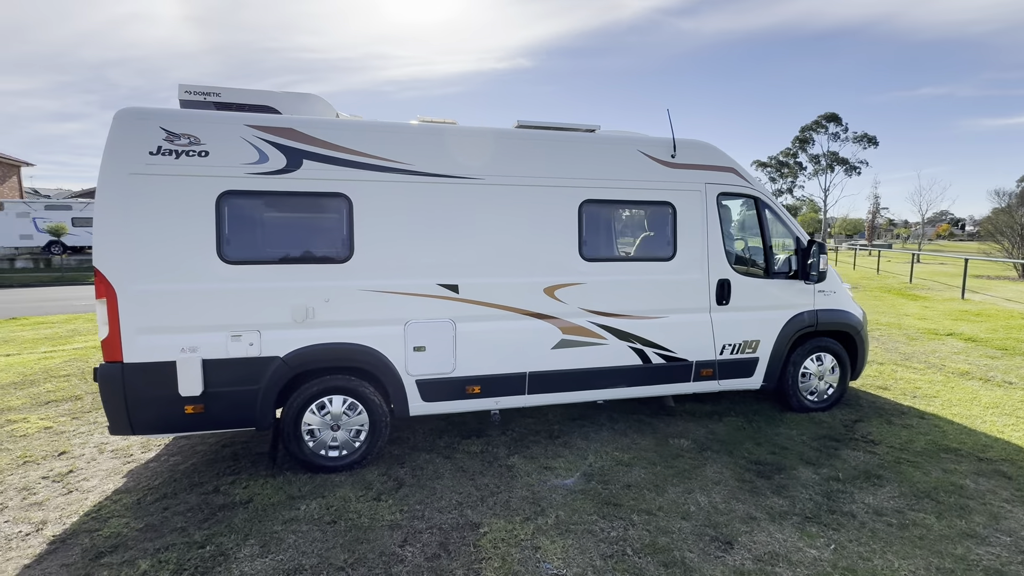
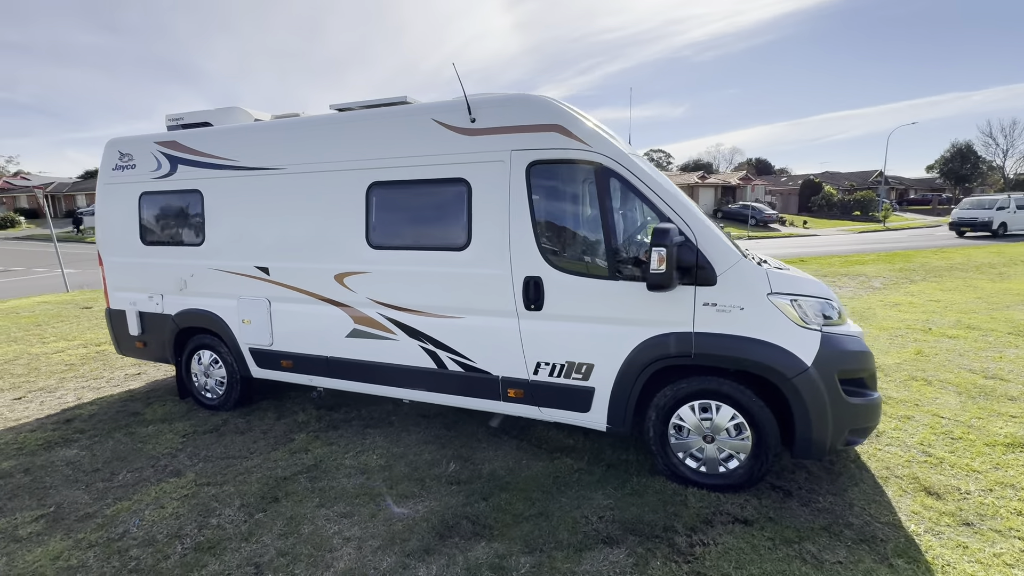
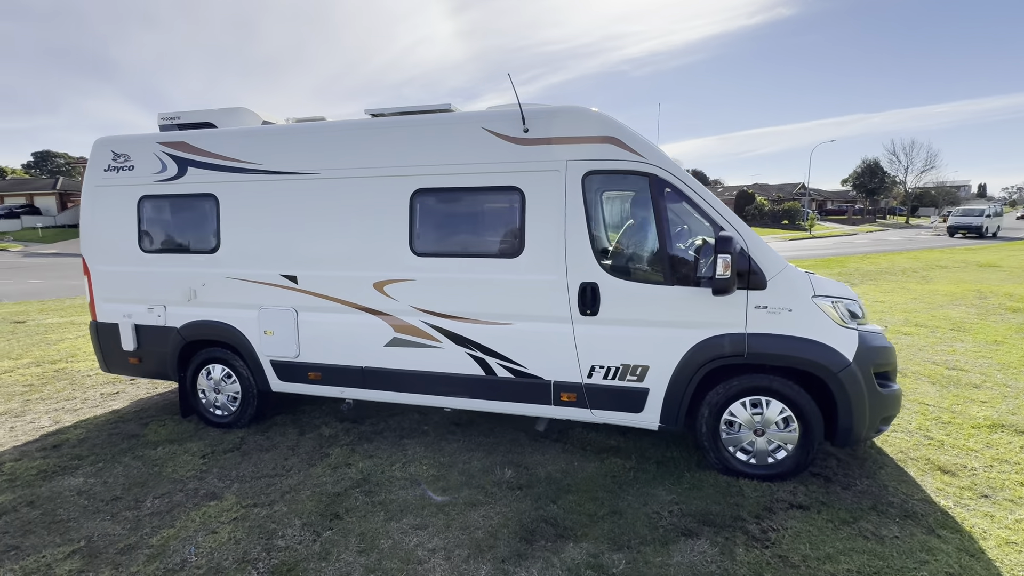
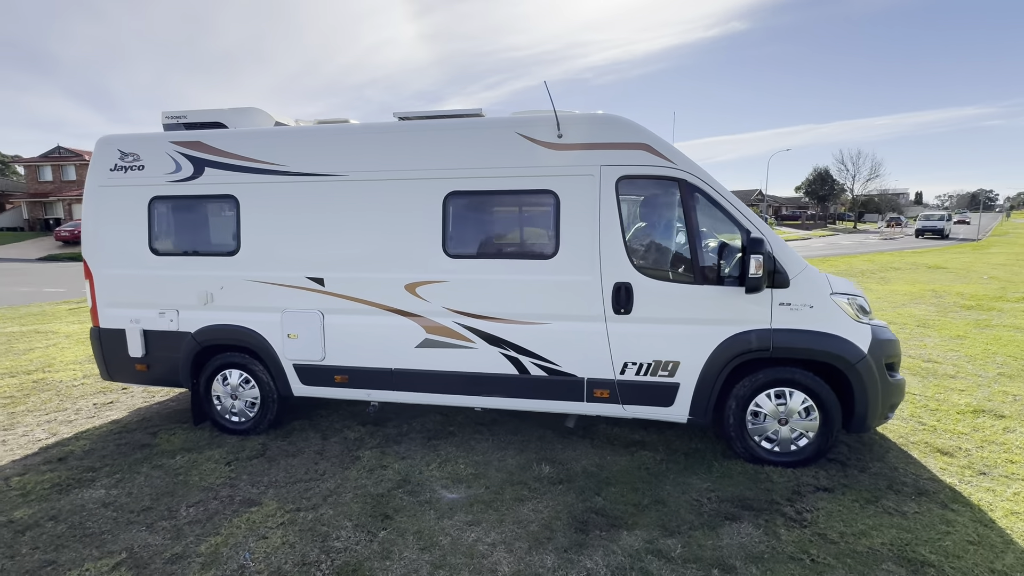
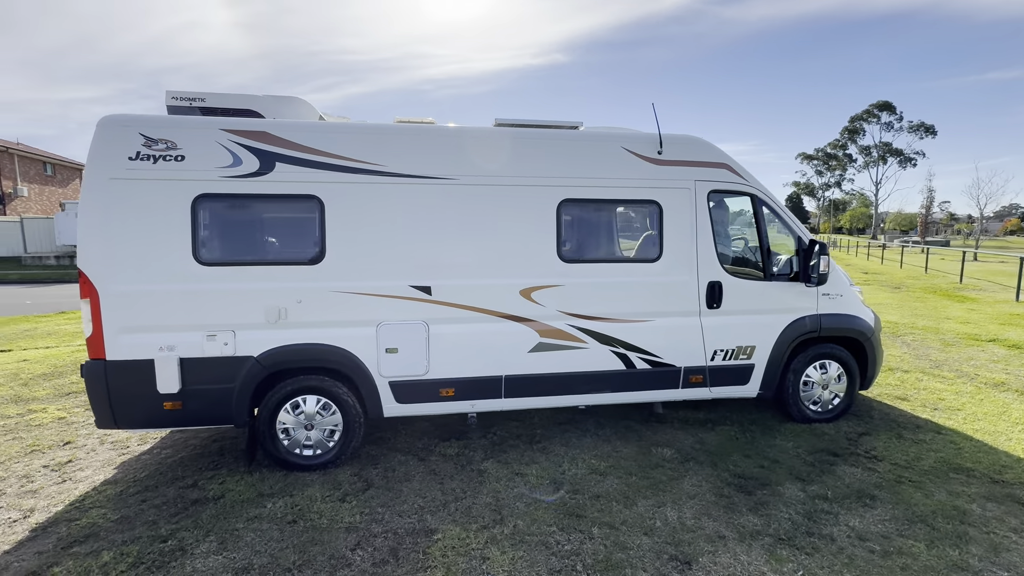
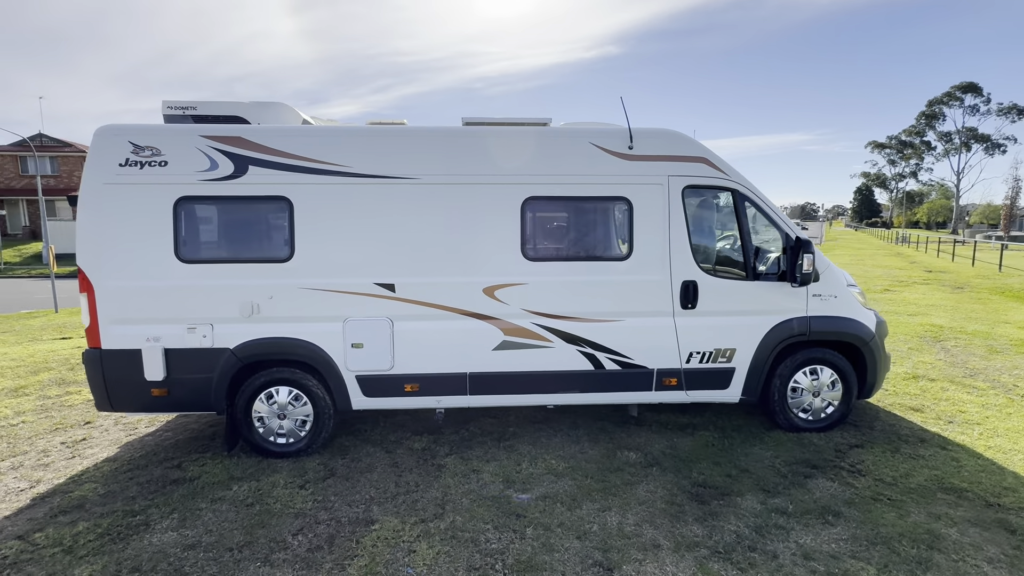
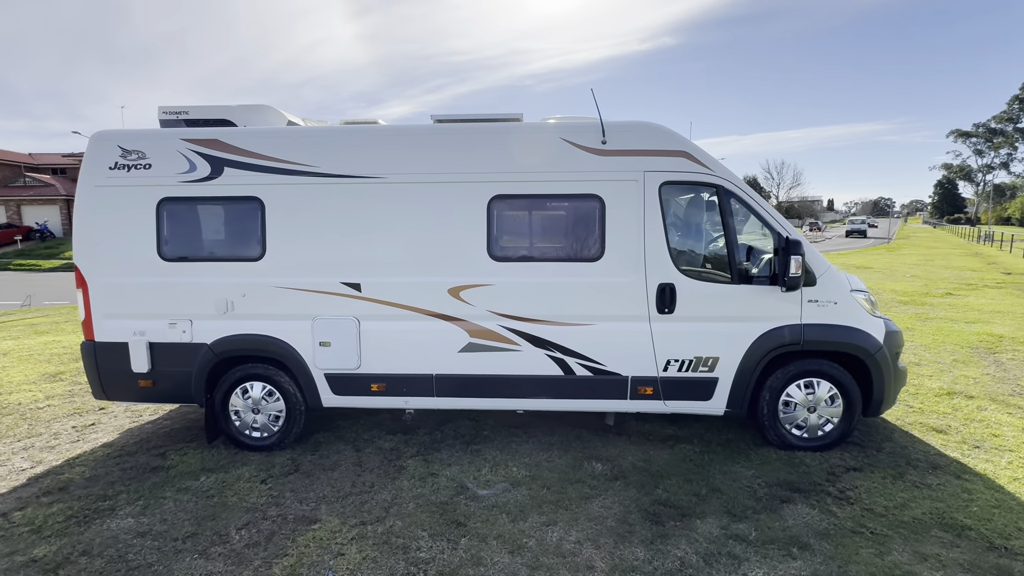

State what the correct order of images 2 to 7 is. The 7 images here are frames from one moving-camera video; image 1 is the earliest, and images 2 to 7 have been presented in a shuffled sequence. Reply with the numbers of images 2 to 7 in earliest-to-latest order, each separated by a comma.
5, 6, 7, 4, 3, 2
